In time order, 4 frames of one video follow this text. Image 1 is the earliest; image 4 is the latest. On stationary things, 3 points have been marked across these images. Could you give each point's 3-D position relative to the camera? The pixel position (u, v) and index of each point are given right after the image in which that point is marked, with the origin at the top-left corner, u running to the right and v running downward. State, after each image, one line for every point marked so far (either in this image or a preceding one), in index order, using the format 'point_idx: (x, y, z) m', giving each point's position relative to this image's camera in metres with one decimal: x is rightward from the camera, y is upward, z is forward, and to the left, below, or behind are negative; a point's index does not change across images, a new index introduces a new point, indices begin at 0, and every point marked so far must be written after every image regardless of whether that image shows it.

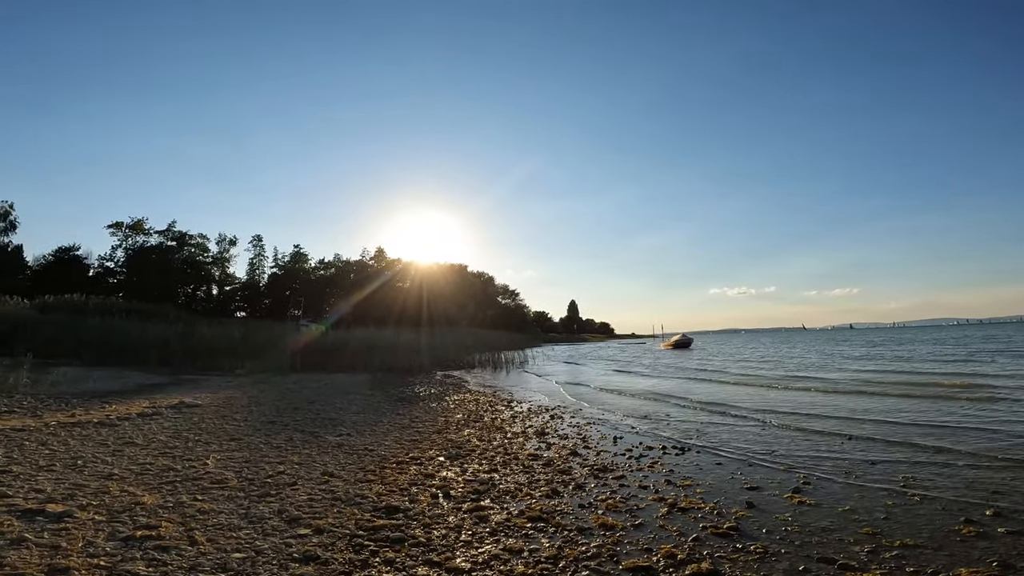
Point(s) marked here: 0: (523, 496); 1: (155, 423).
0: (+0.2, -3.1, +8.6) m
1: (-9.8, -3.7, +15.9) m
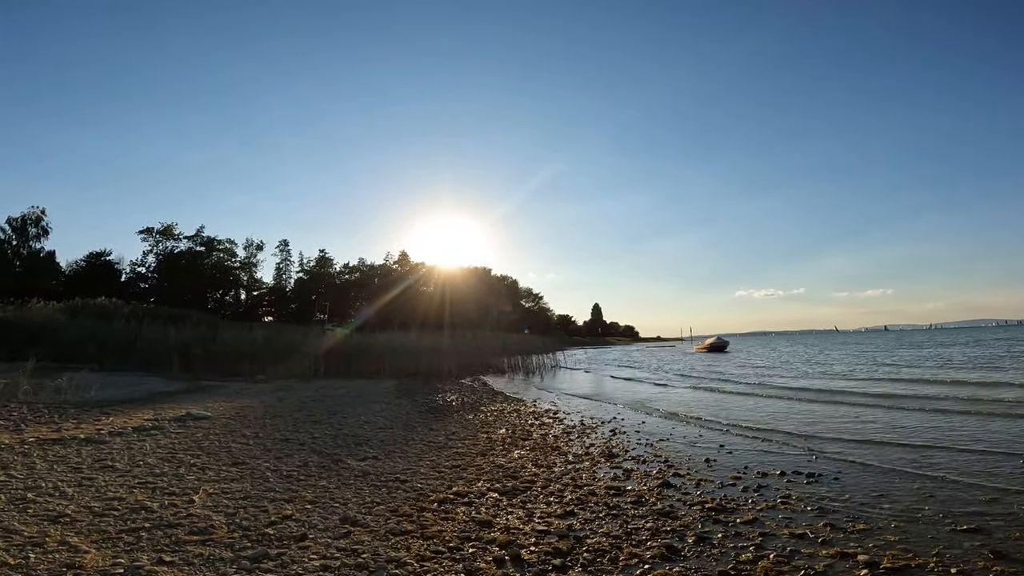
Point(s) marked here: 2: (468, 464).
0: (+1.2, -2.8, +5.9) m
1: (-8.5, -3.6, +13.6) m
2: (-0.9, -3.4, +11.3) m
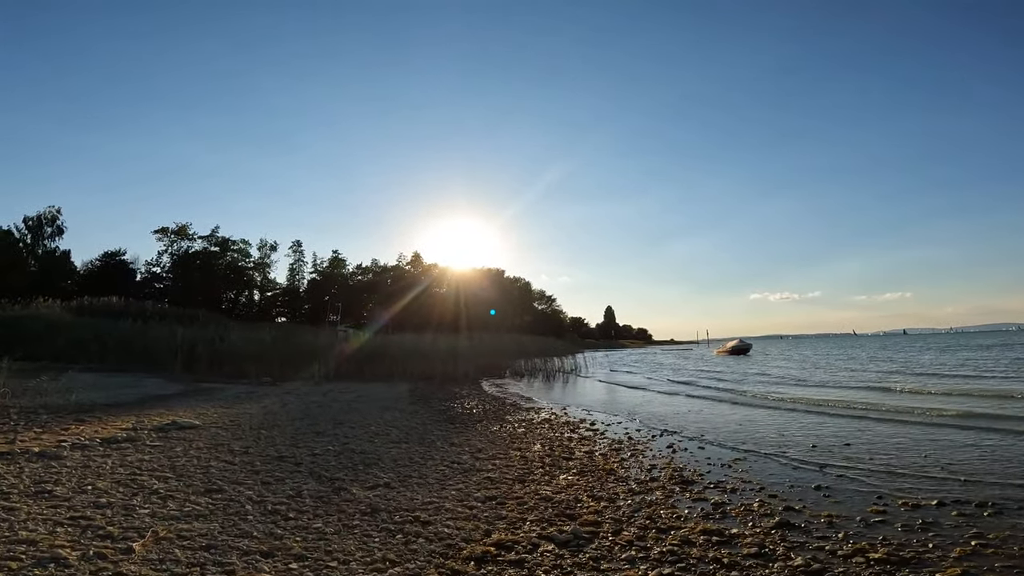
0: (+1.9, -2.5, +3.4) m
1: (-7.7, -3.3, +11.3) m
2: (-0.1, -3.2, +8.8) m
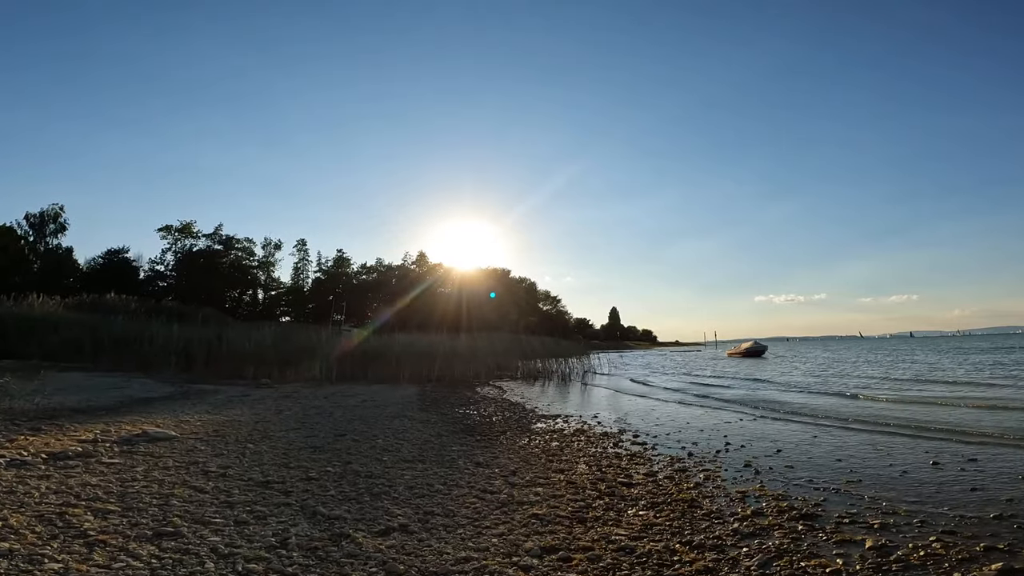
0: (+2.6, -2.2, +0.9) m
1: (-6.9, -3.0, +8.8) m
2: (+0.6, -2.9, +6.3) m
